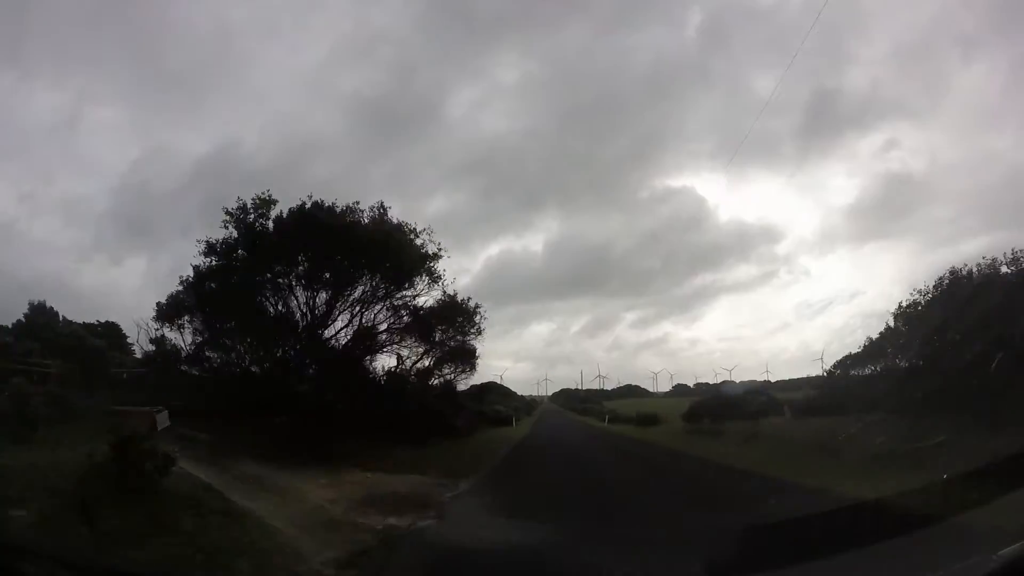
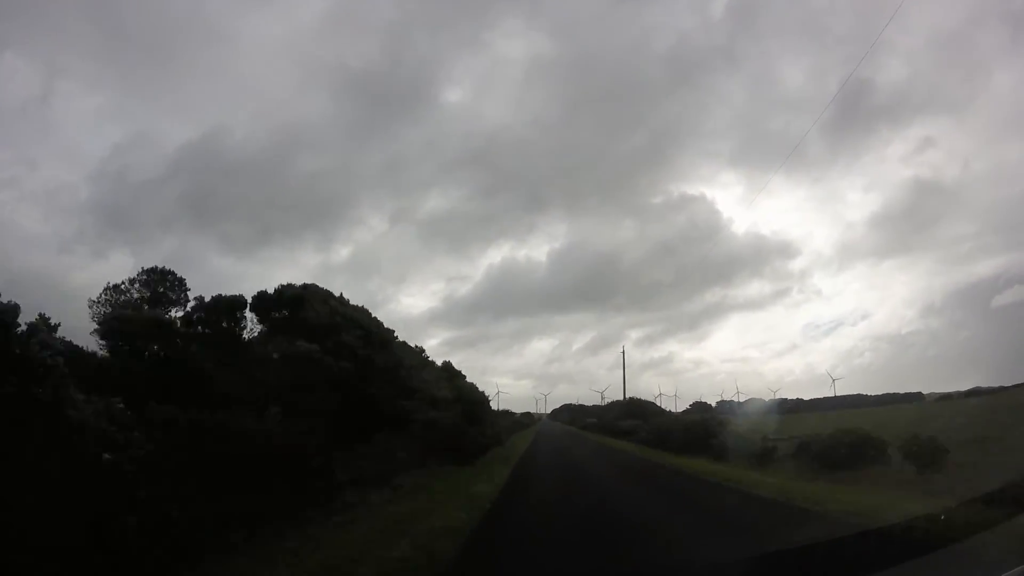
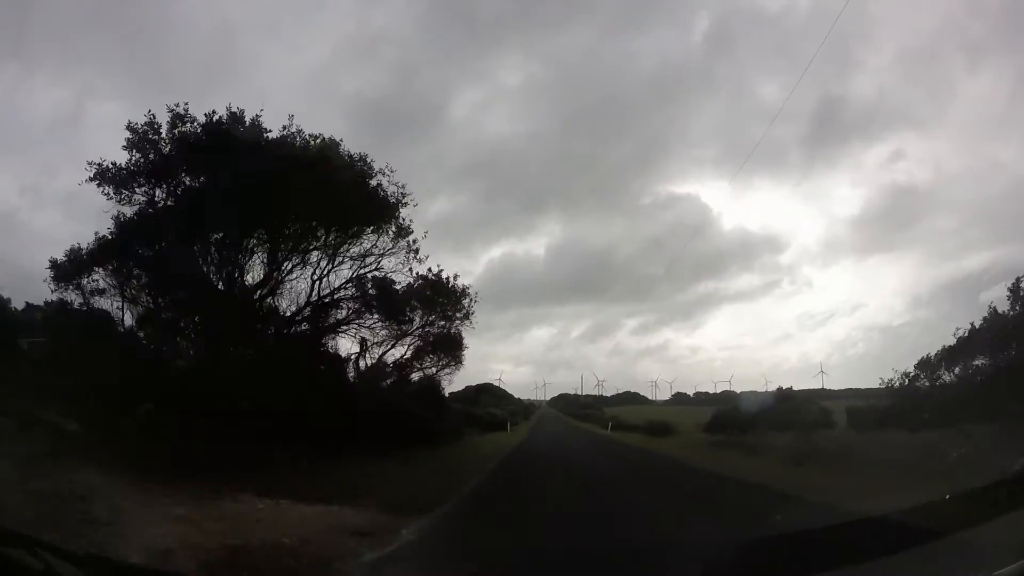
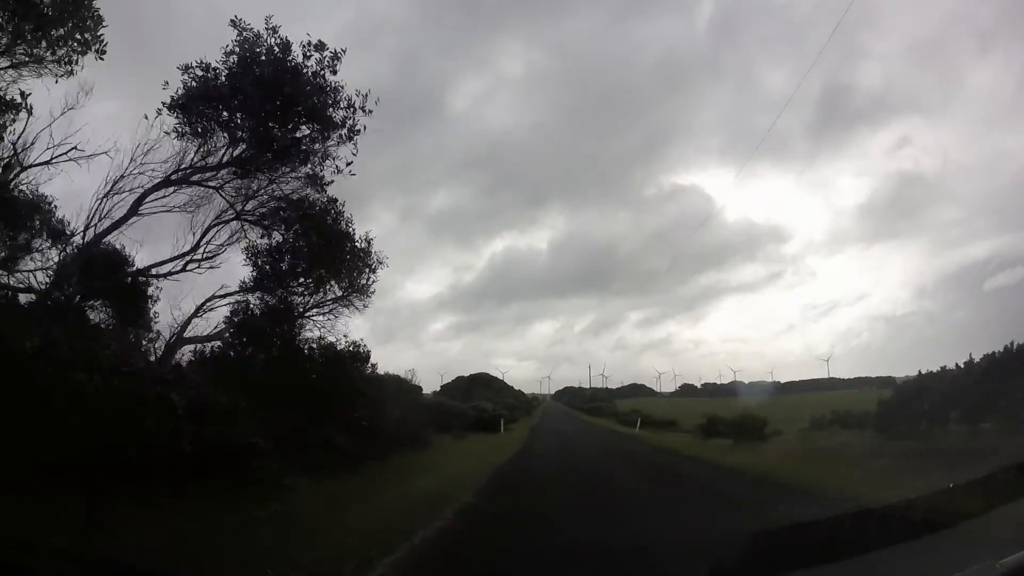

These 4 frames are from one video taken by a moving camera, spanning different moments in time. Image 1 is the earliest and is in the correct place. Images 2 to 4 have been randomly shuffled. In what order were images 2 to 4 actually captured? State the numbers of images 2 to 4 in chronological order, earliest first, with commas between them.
3, 4, 2
